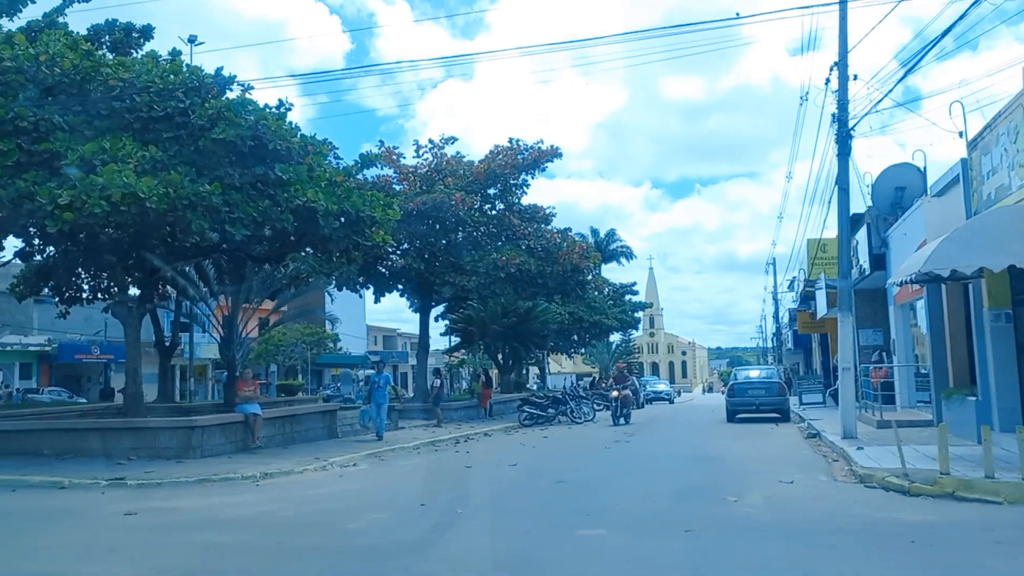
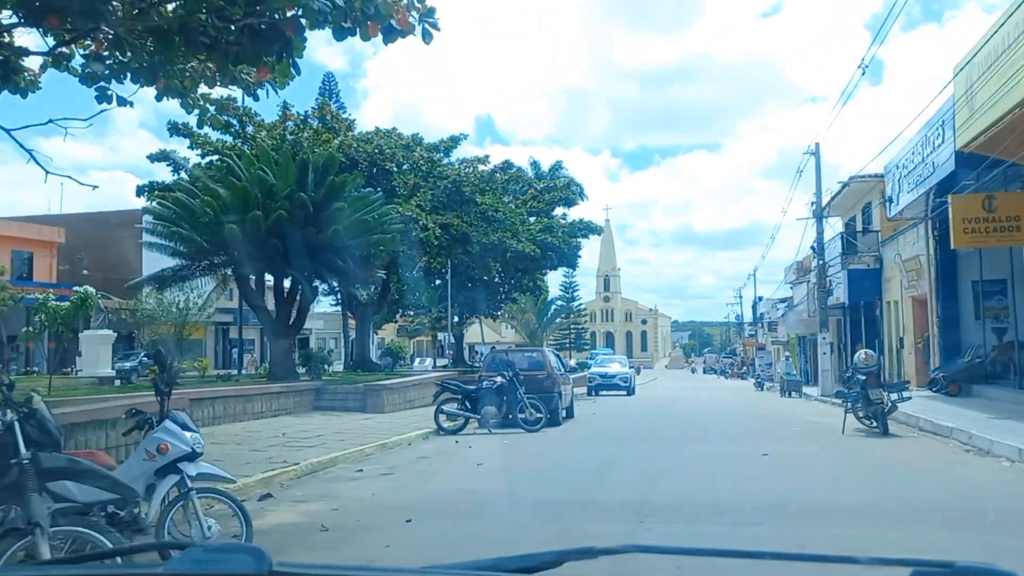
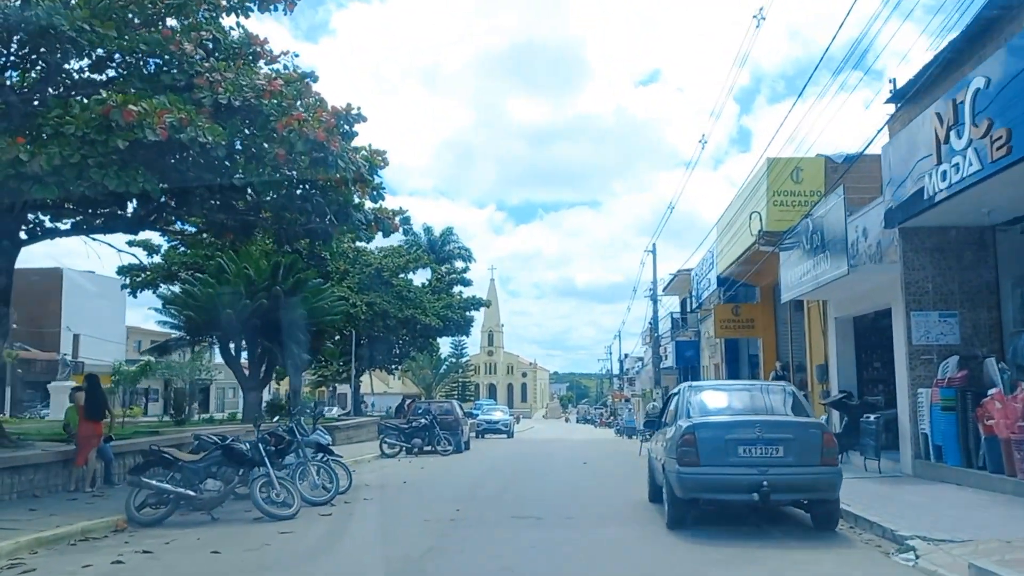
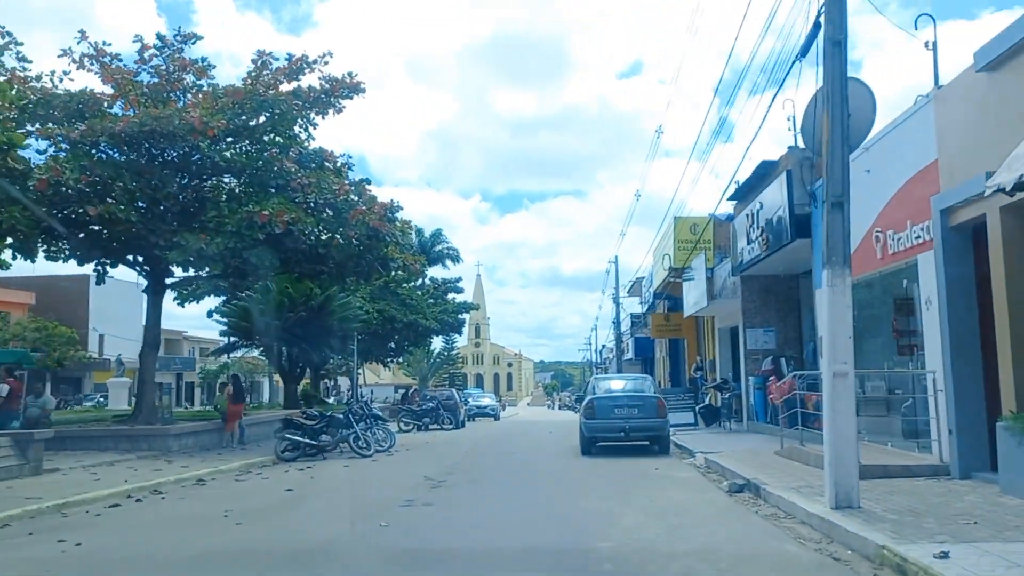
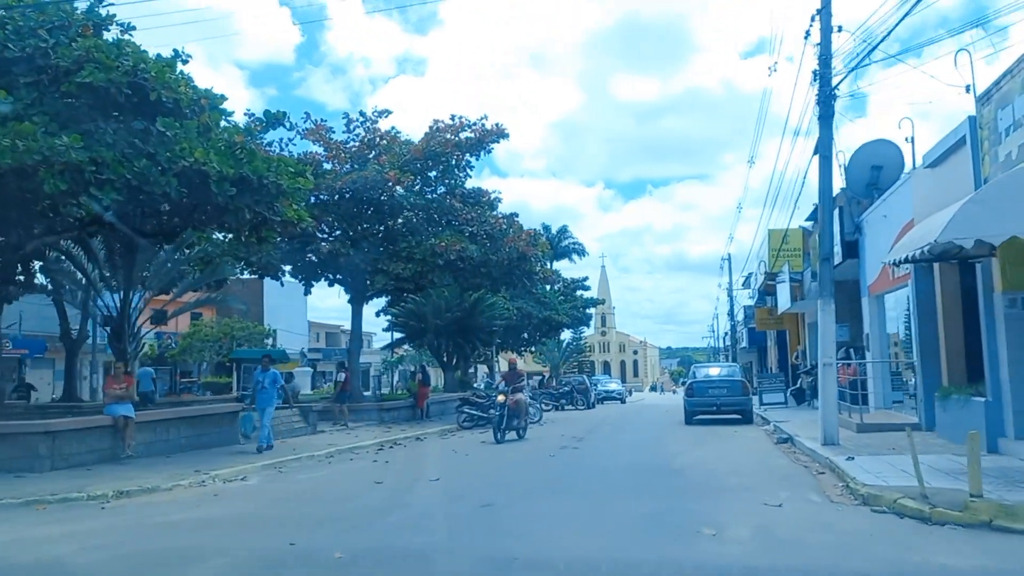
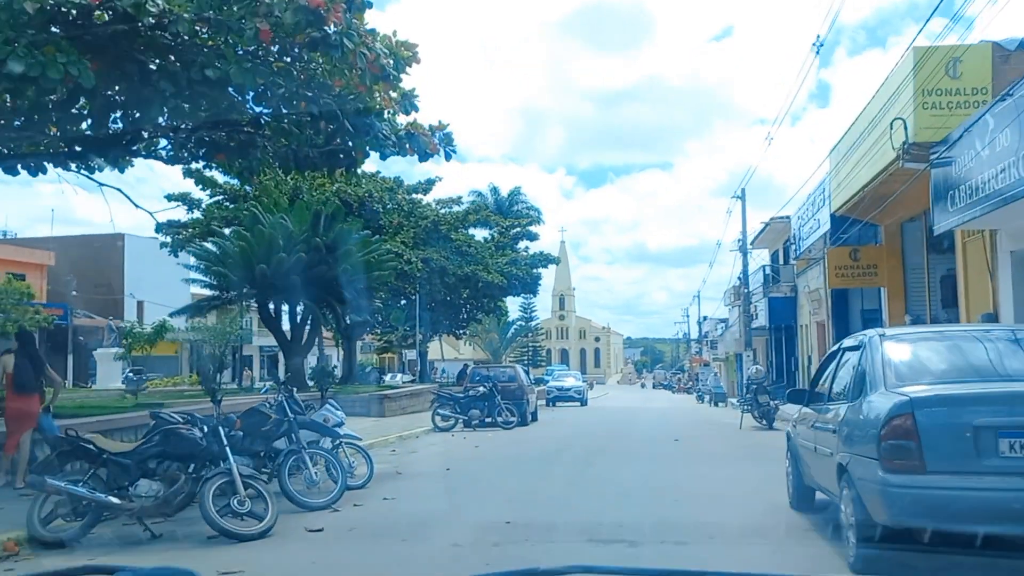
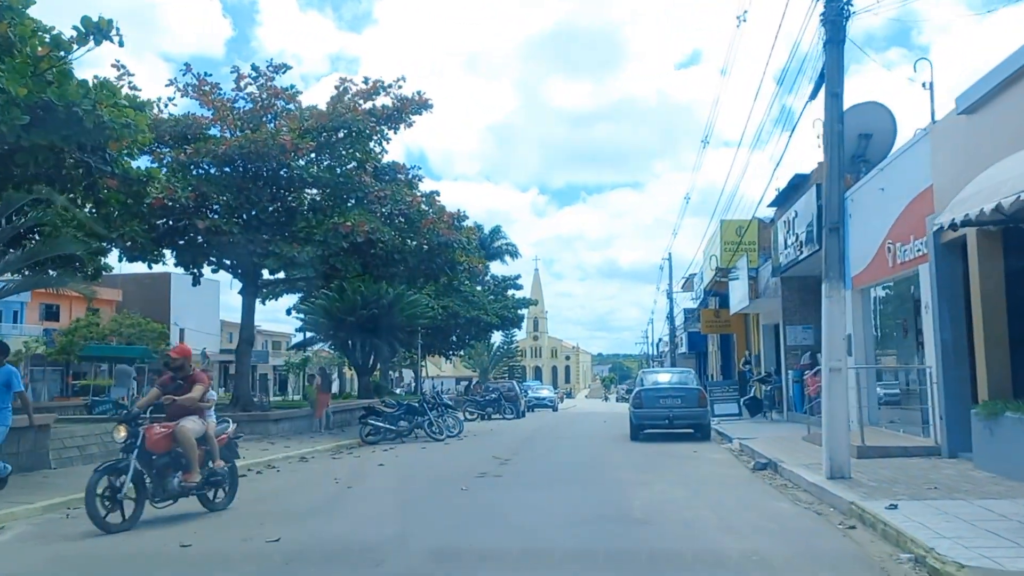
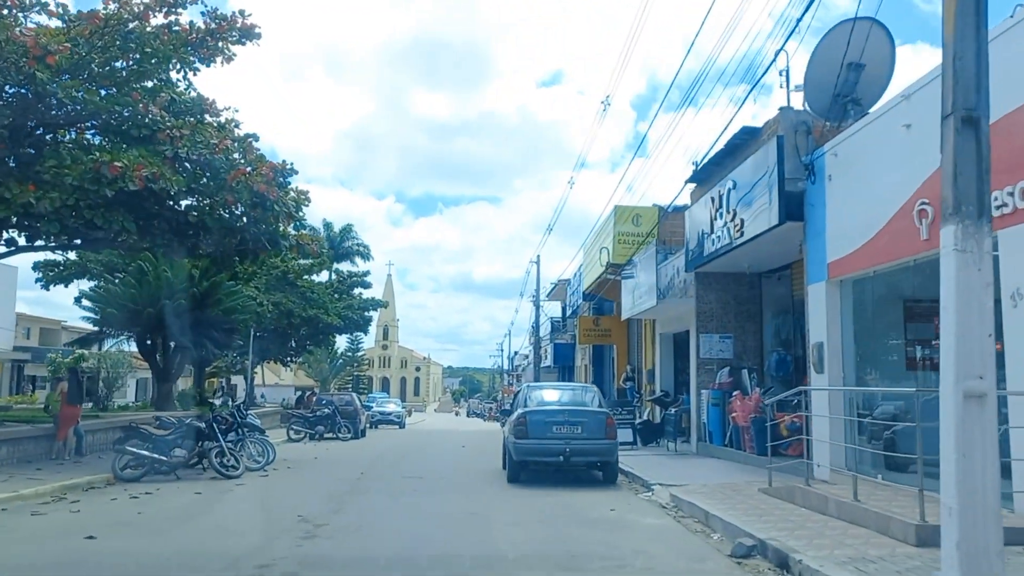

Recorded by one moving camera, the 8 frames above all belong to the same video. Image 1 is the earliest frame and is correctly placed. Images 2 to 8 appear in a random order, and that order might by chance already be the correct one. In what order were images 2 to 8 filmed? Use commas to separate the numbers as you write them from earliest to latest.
5, 7, 4, 8, 3, 6, 2
